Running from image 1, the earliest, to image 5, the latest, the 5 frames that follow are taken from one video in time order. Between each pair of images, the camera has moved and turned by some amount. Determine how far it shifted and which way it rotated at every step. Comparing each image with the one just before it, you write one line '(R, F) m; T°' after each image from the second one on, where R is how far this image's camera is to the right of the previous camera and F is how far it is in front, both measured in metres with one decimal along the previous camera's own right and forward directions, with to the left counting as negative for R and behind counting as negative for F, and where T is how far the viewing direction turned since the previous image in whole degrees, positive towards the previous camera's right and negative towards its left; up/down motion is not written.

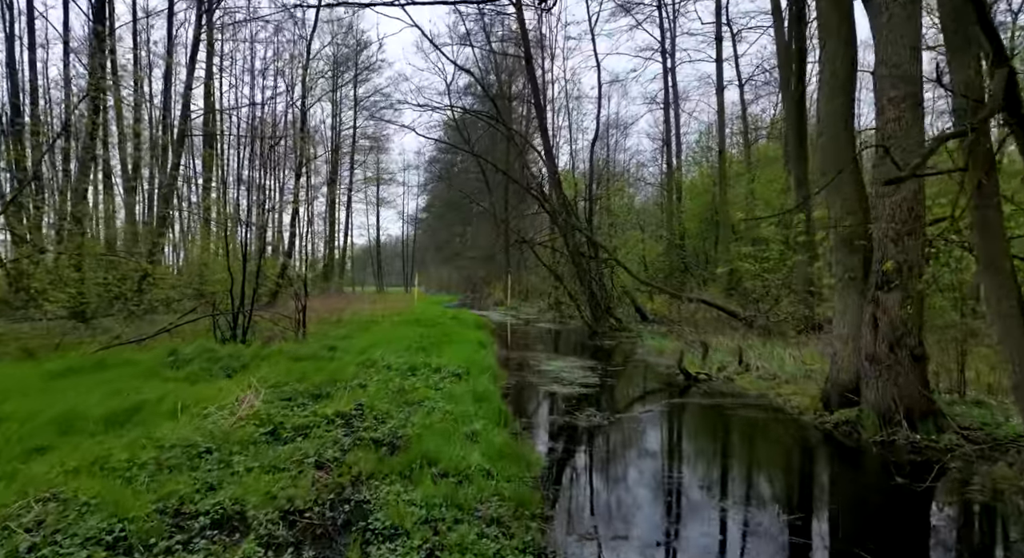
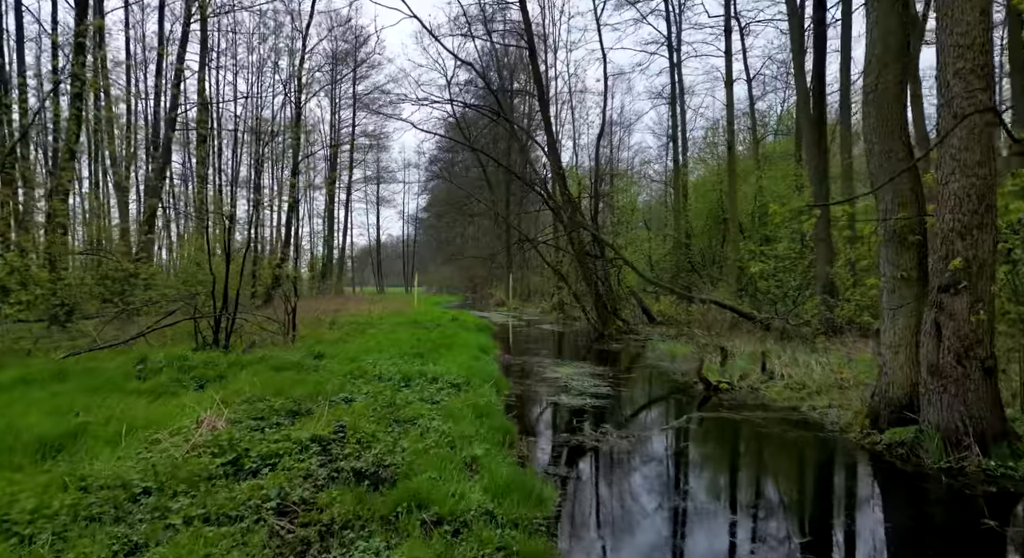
(0.0, +0.8) m; 0°
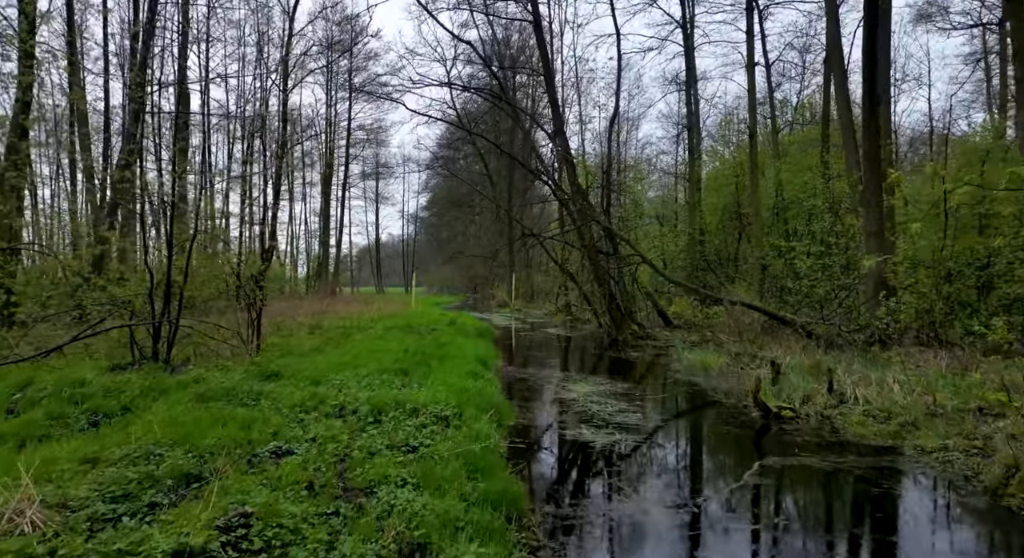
(0.0, +2.0) m; 0°
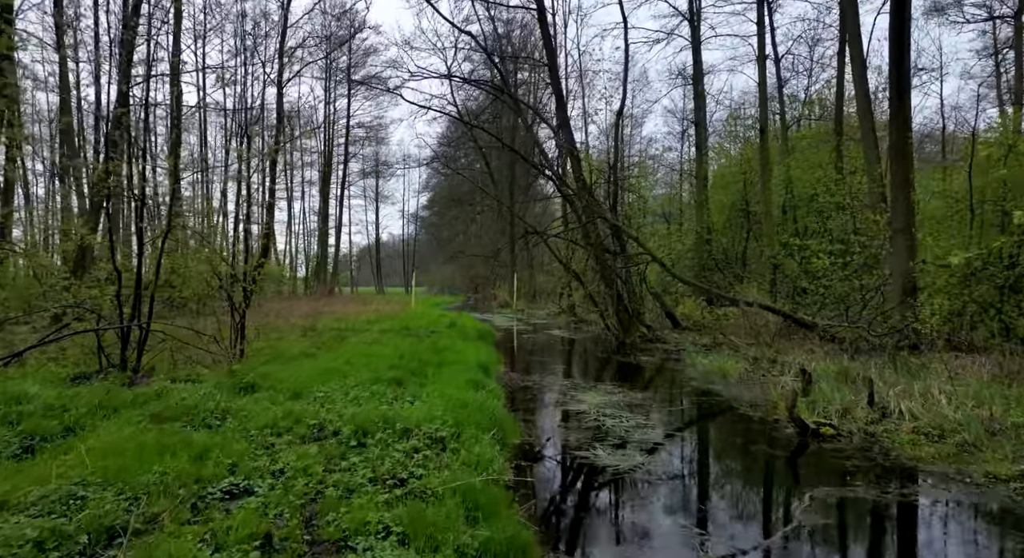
(0.0, +0.8) m; 0°
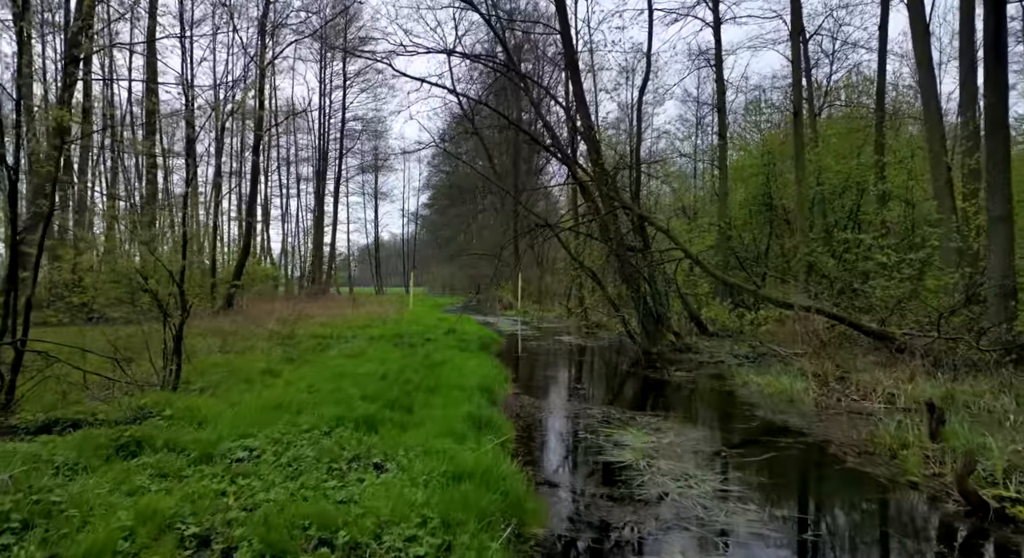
(-0.1, +2.2) m; 0°
